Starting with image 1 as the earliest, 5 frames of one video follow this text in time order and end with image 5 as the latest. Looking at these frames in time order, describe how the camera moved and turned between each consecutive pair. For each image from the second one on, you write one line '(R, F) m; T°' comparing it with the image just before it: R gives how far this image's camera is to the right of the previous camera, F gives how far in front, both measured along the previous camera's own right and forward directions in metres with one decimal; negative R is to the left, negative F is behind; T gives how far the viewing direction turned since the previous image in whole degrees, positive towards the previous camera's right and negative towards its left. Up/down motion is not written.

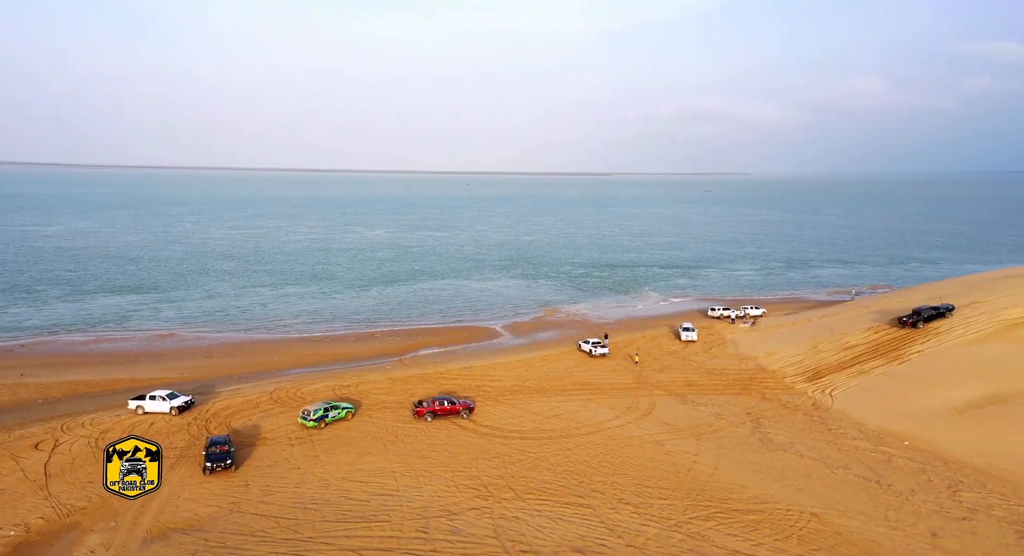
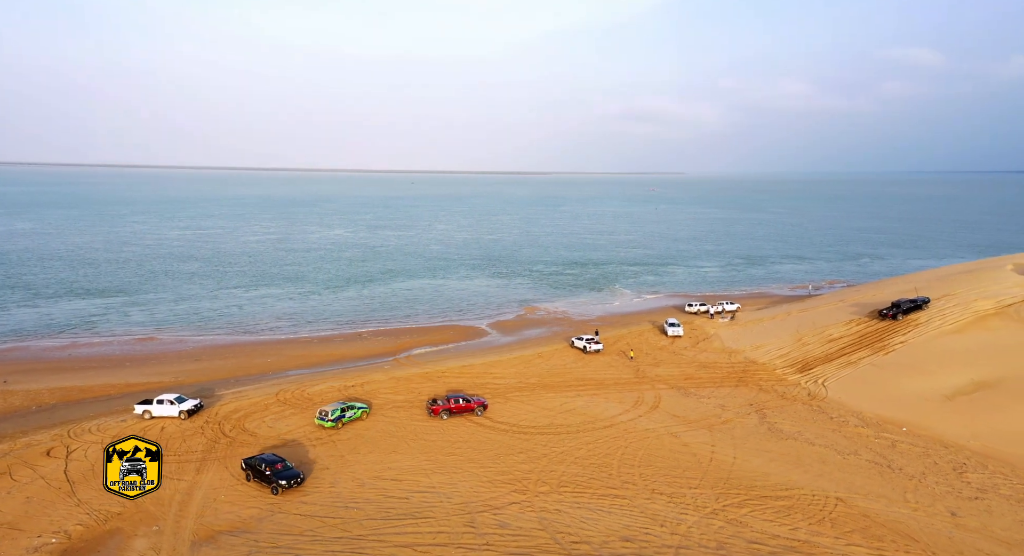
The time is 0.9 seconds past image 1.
(-1.6, 0.0) m; +3°
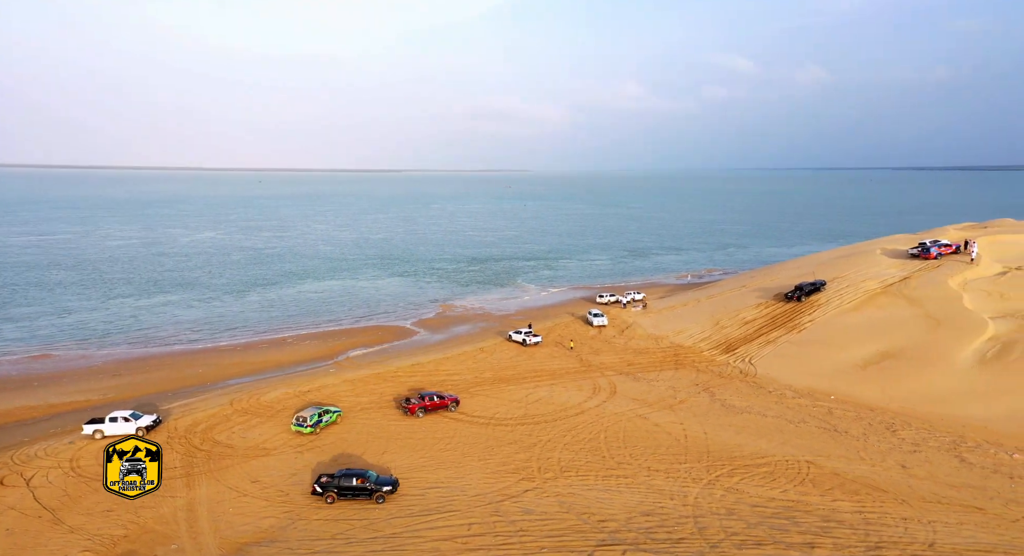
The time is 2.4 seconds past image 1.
(-2.6, 0.0) m; +10°
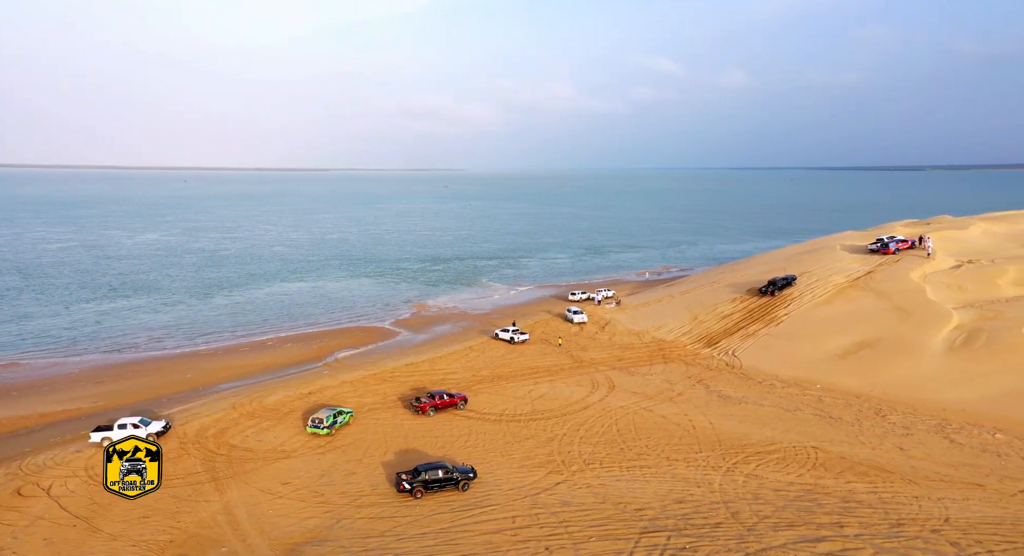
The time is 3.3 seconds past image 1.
(-1.6, -0.2) m; +4°
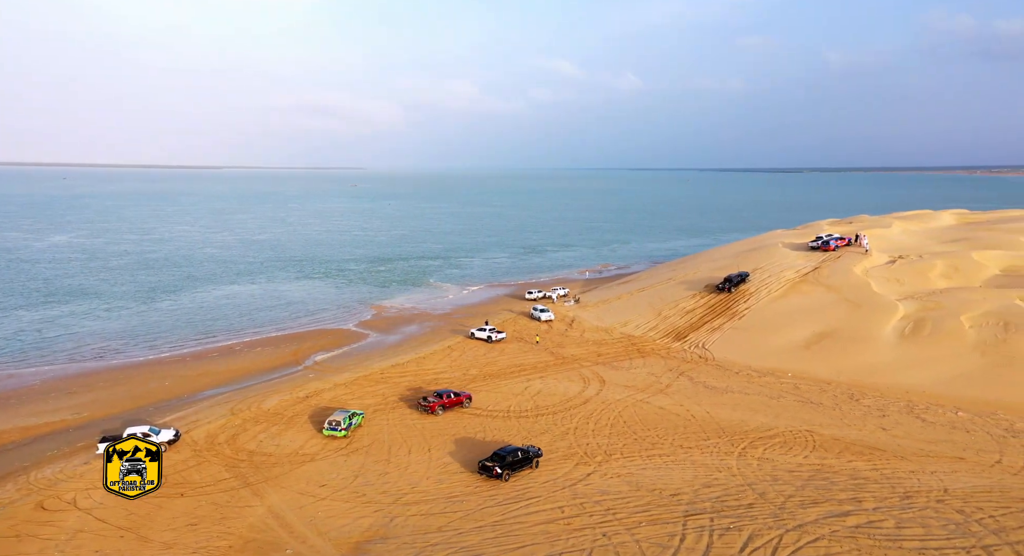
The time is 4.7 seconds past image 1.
(-2.2, -0.3) m; +6°
